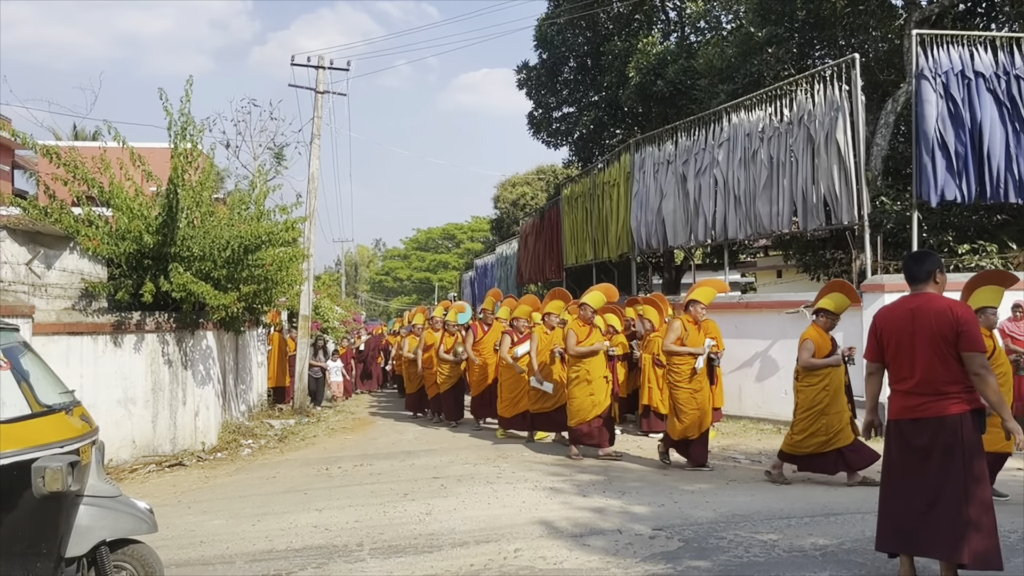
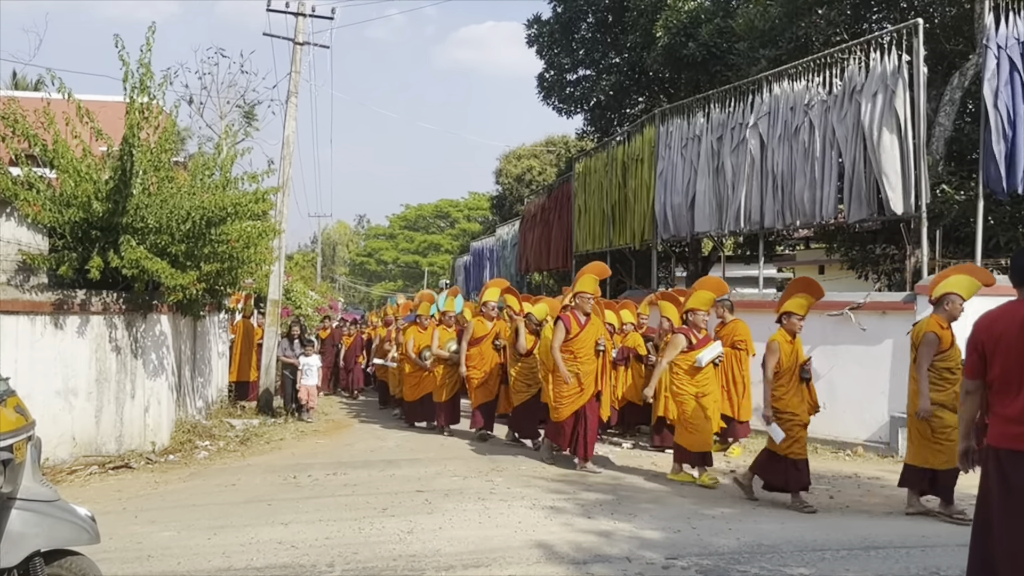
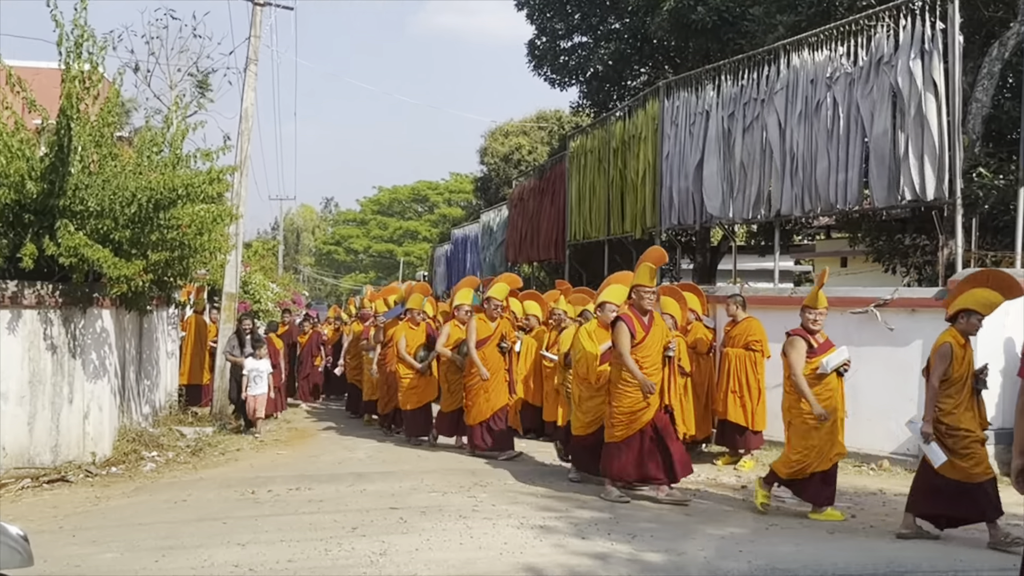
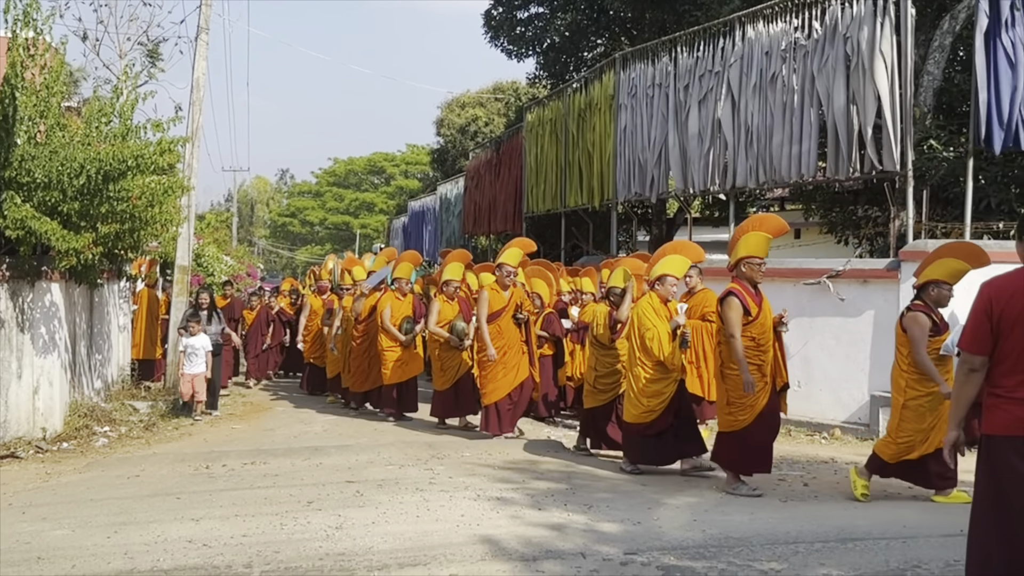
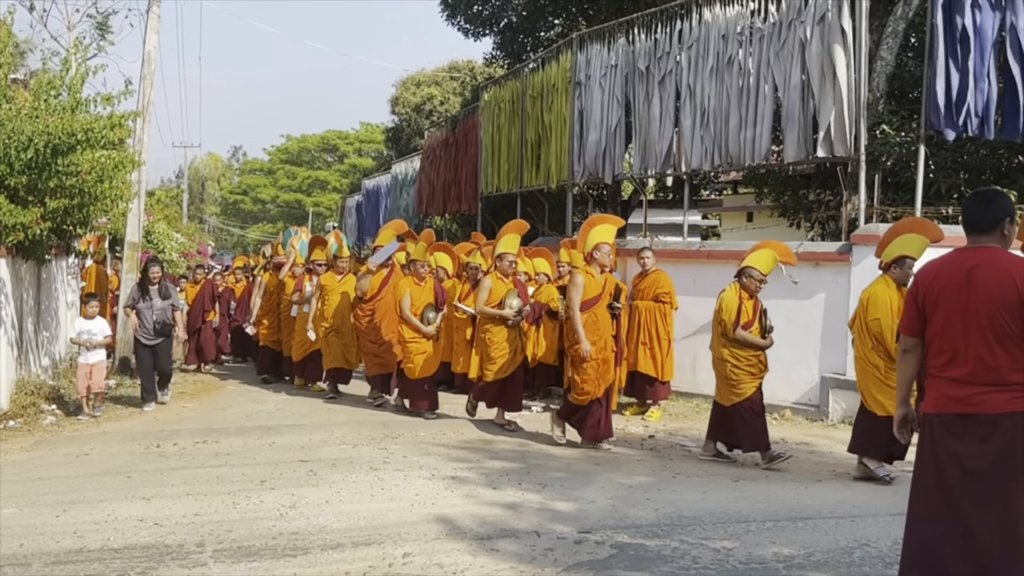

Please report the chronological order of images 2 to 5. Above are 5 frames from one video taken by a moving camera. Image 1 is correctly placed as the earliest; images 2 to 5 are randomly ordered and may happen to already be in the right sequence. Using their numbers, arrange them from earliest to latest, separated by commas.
2, 3, 4, 5
